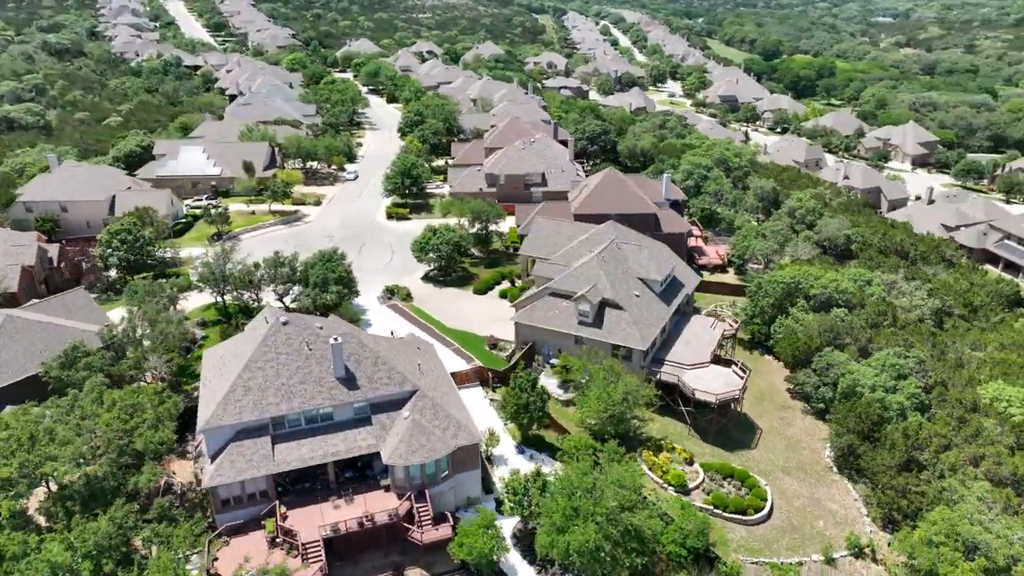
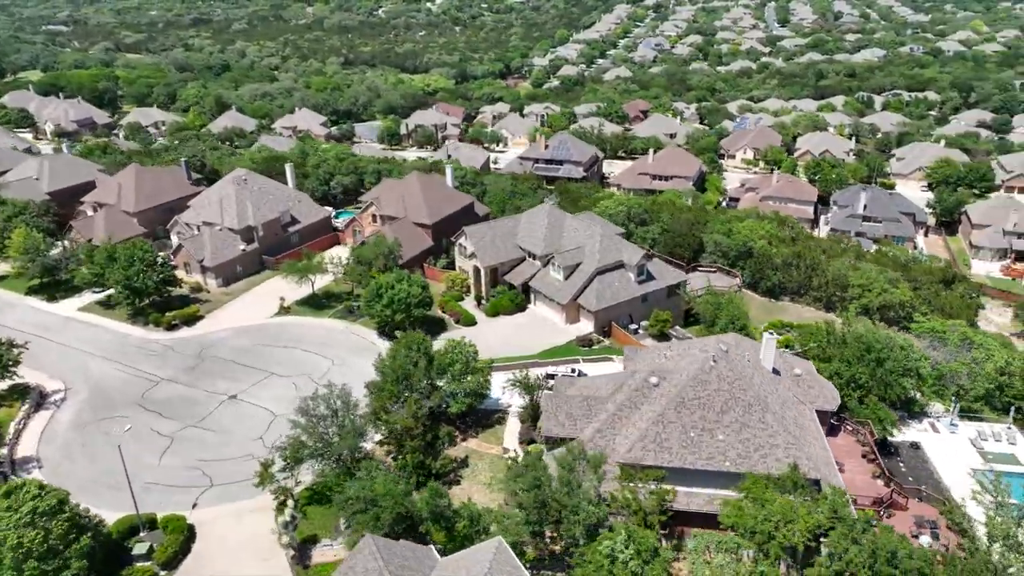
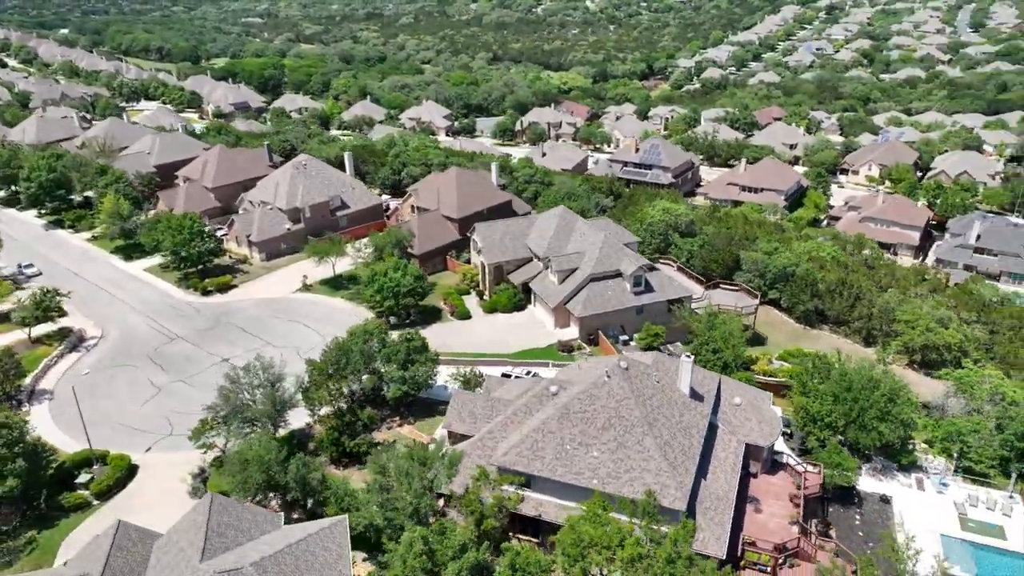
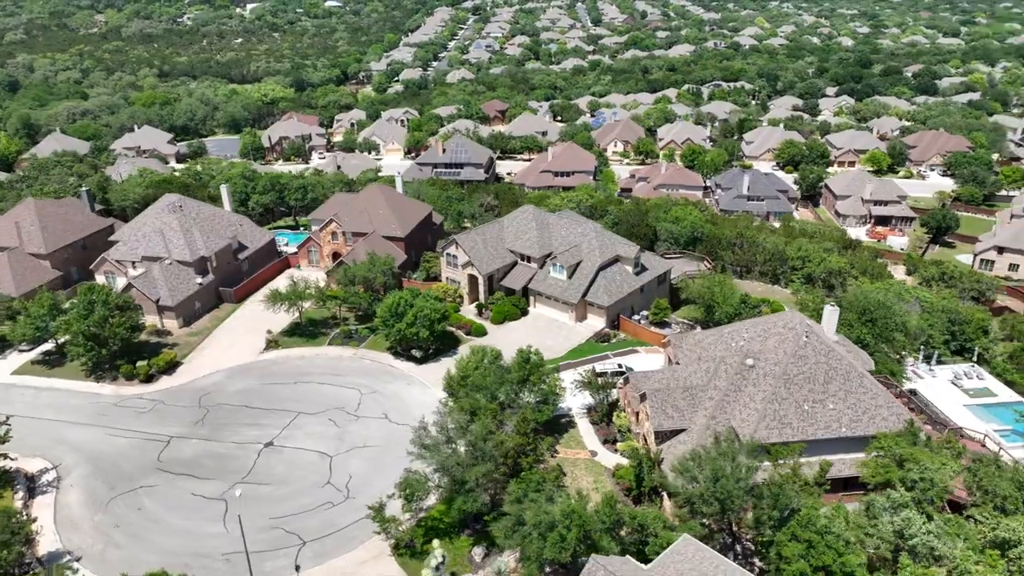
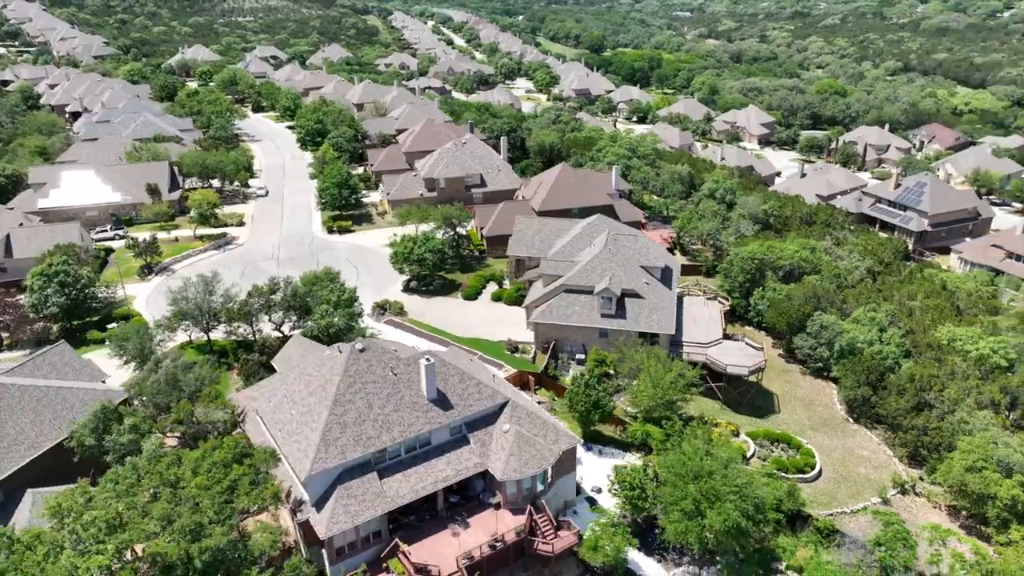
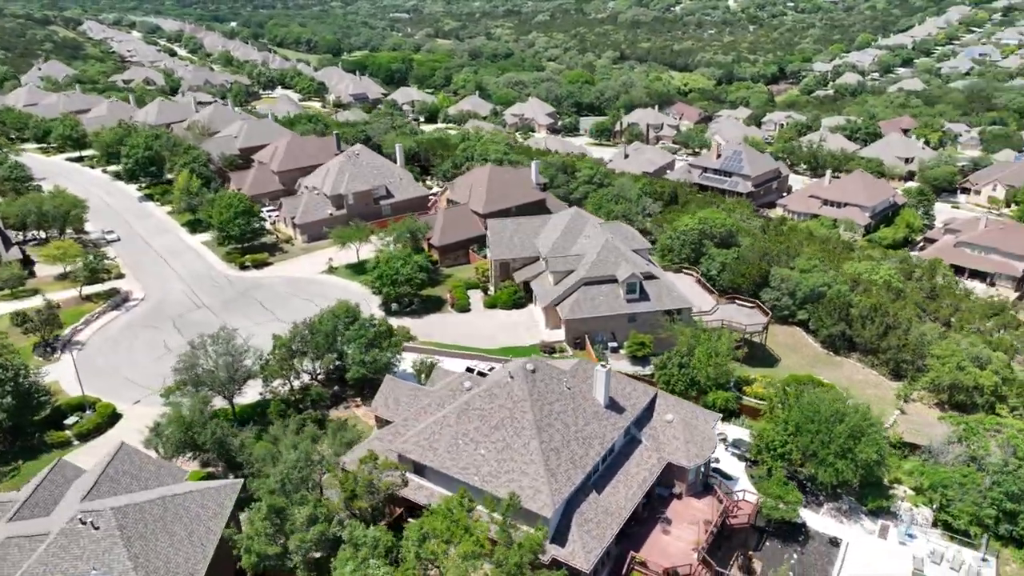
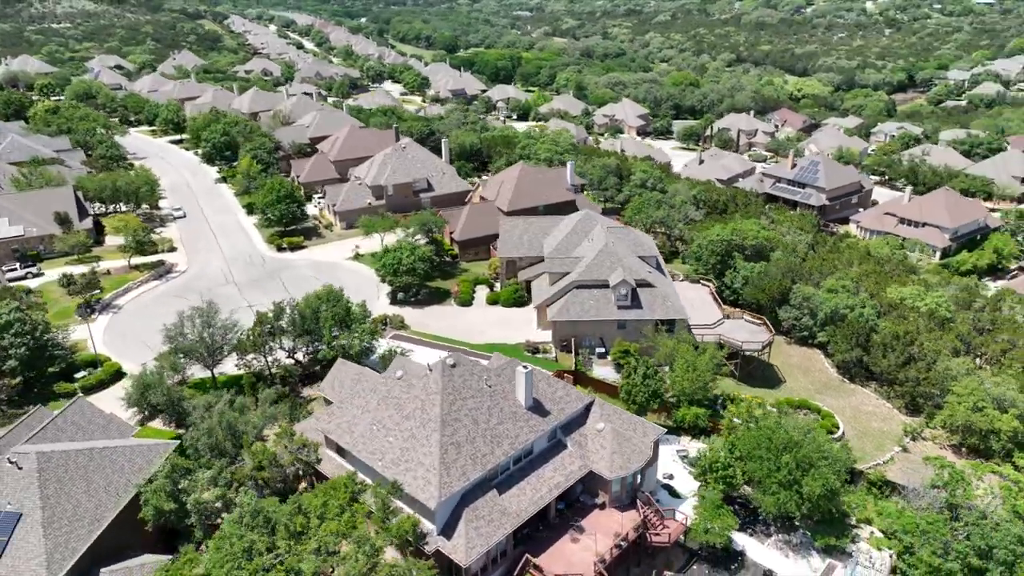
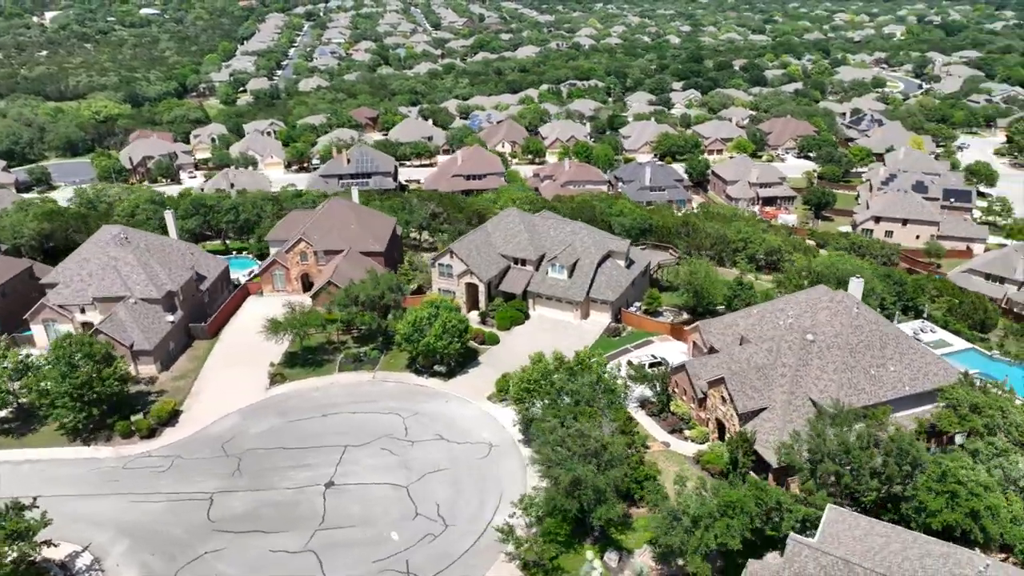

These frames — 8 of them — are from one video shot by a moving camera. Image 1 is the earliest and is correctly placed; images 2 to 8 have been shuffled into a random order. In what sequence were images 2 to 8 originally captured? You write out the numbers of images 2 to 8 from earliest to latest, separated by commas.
5, 7, 6, 3, 2, 4, 8
